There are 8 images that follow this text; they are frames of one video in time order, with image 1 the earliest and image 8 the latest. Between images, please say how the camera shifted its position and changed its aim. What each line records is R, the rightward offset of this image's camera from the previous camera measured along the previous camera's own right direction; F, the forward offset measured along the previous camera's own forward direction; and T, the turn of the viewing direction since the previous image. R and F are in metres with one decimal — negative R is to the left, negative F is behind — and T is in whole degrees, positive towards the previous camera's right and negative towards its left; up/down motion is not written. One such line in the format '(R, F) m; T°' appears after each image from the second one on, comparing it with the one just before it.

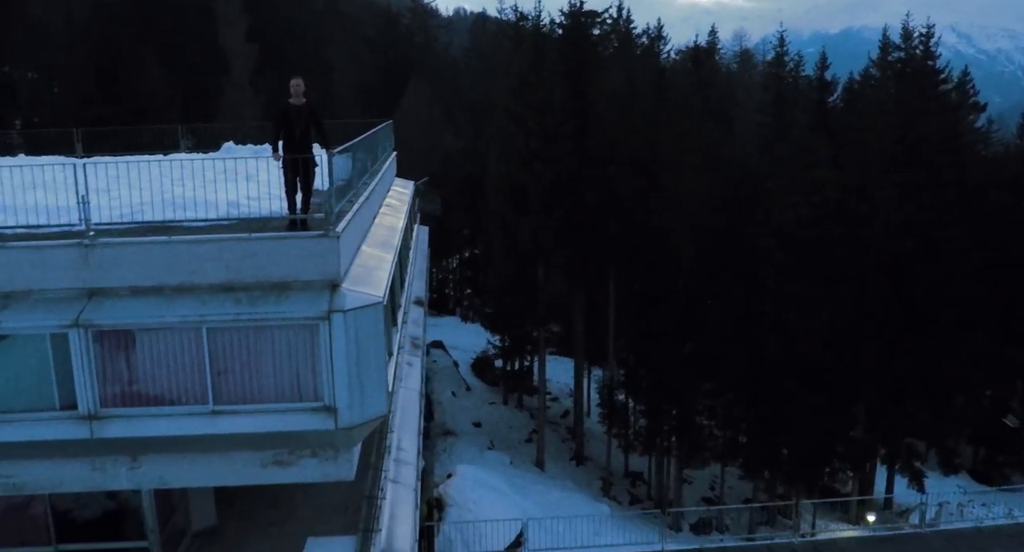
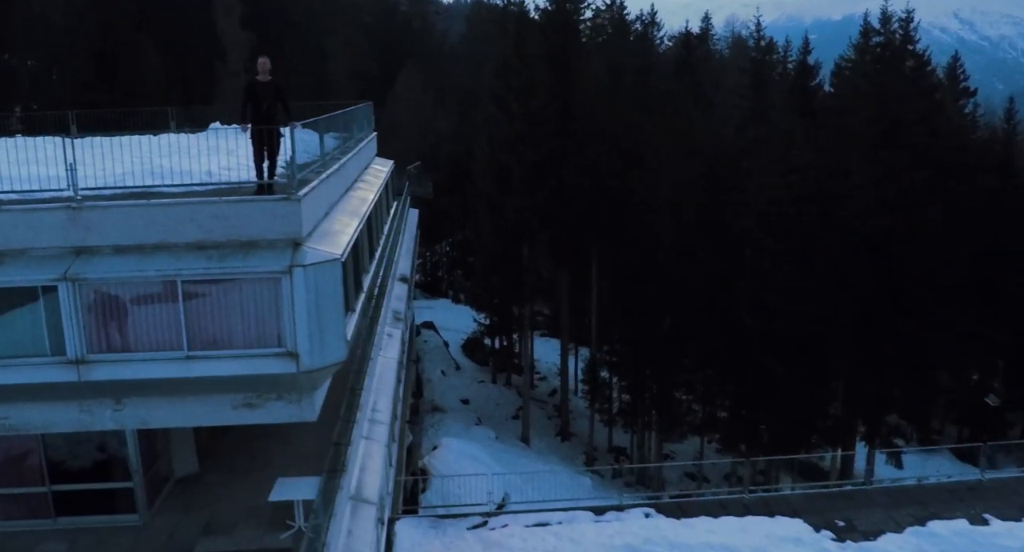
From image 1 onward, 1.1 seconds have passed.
(+0.5, -0.7) m; 0°
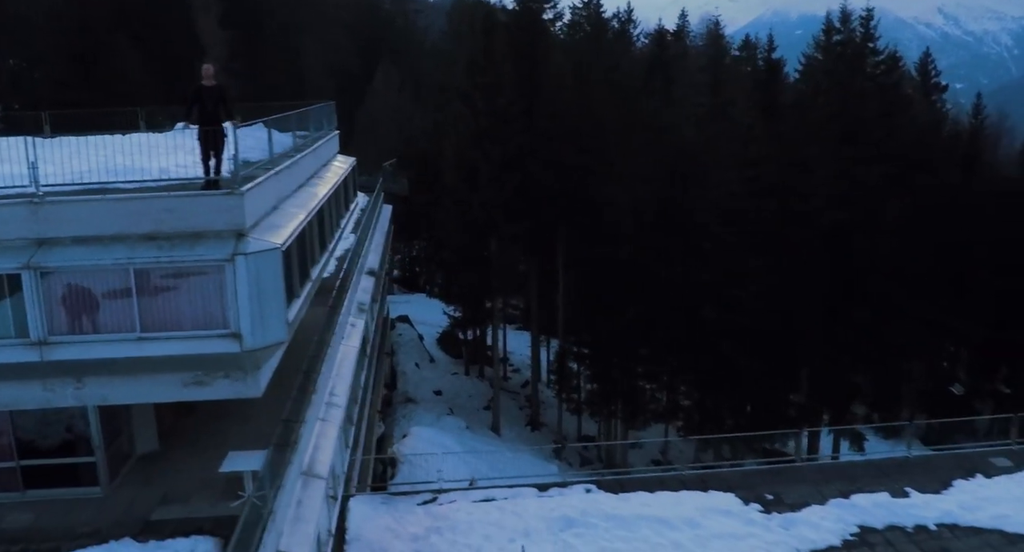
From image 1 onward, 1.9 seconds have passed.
(+0.6, -0.7) m; +1°
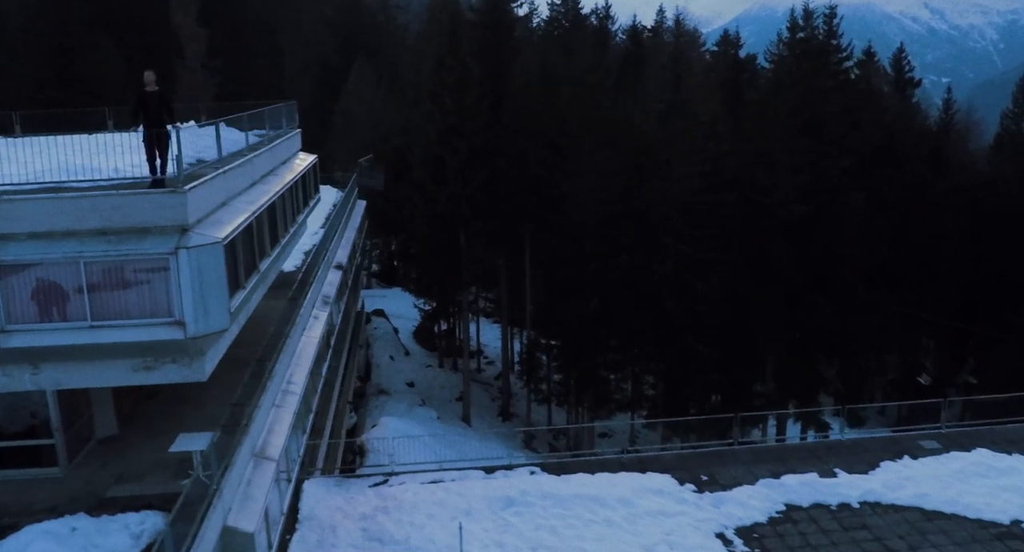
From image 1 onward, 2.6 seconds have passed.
(+0.6, -0.6) m; +1°
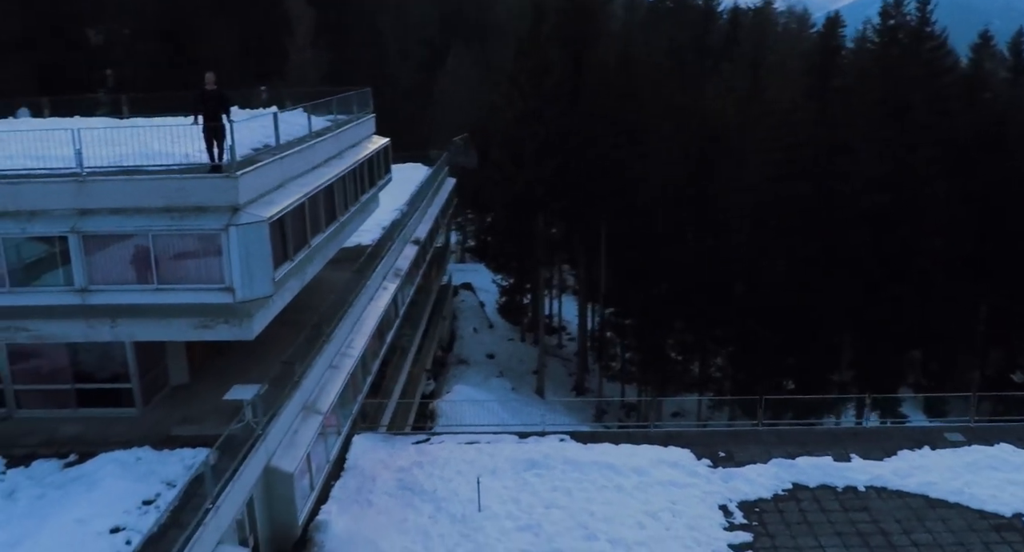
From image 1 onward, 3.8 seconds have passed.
(+1.2, -0.8) m; -8°
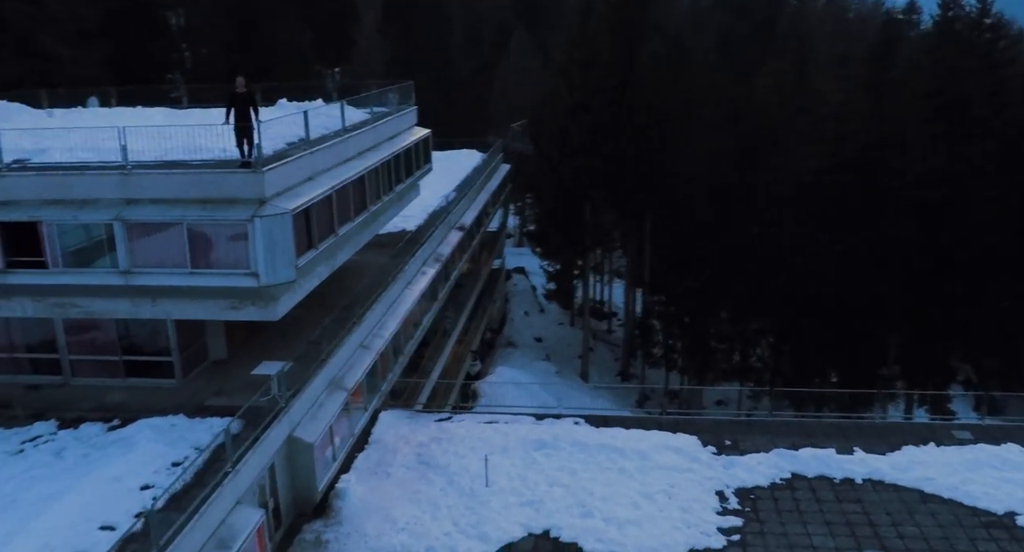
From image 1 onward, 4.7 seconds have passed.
(+0.9, -0.6) m; -5°
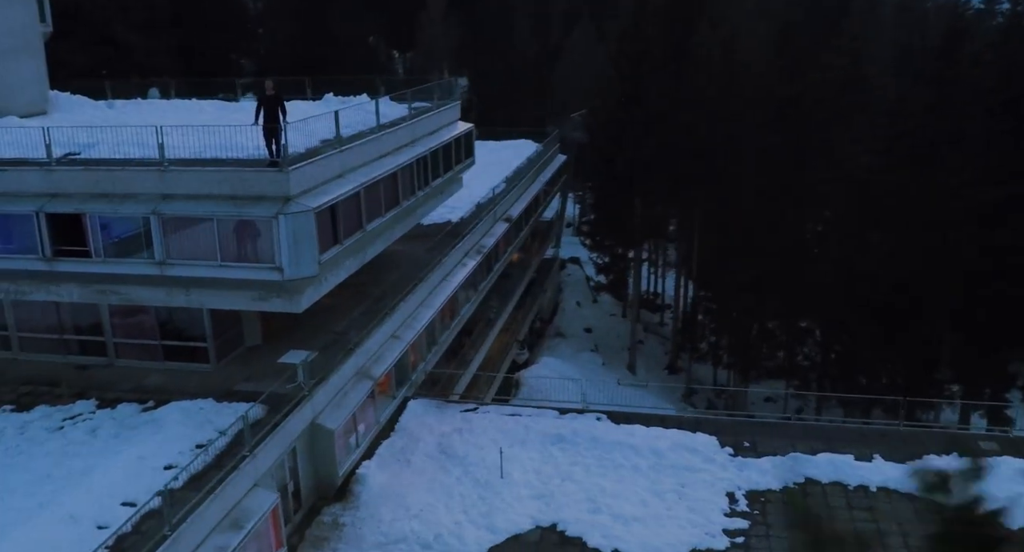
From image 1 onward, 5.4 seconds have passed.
(+0.7, -0.2) m; -5°
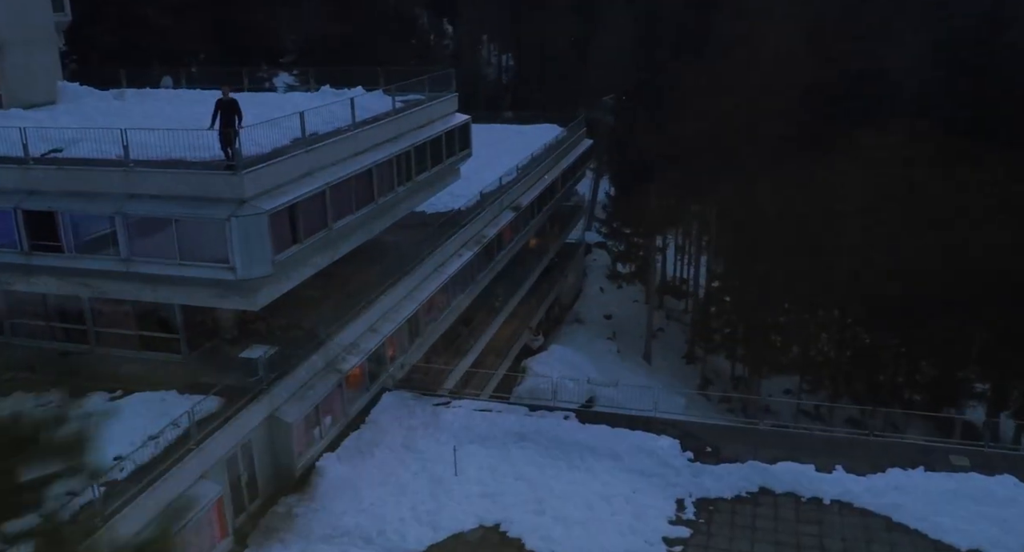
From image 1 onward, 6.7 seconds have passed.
(+1.5, 0.0) m; -4°
